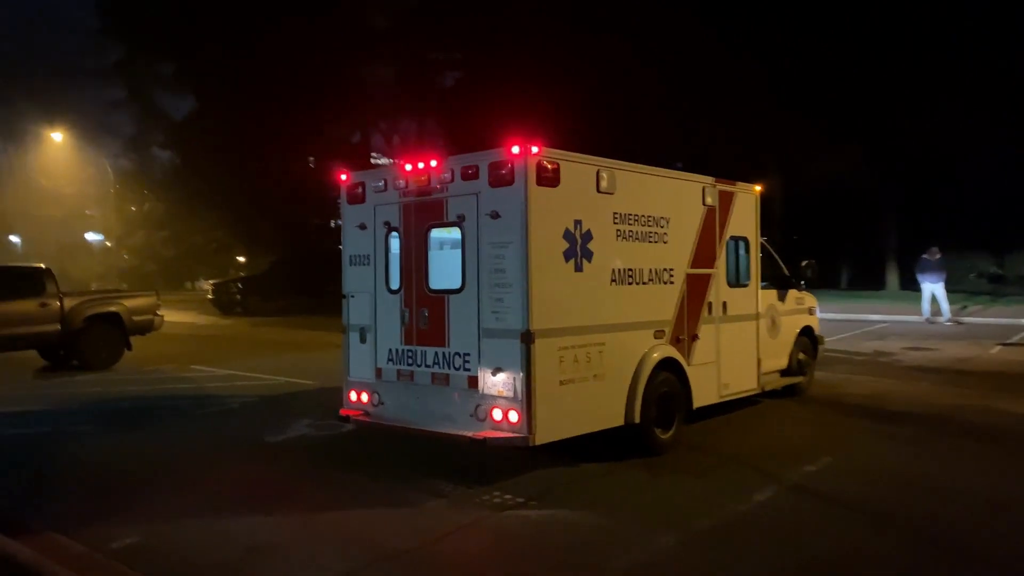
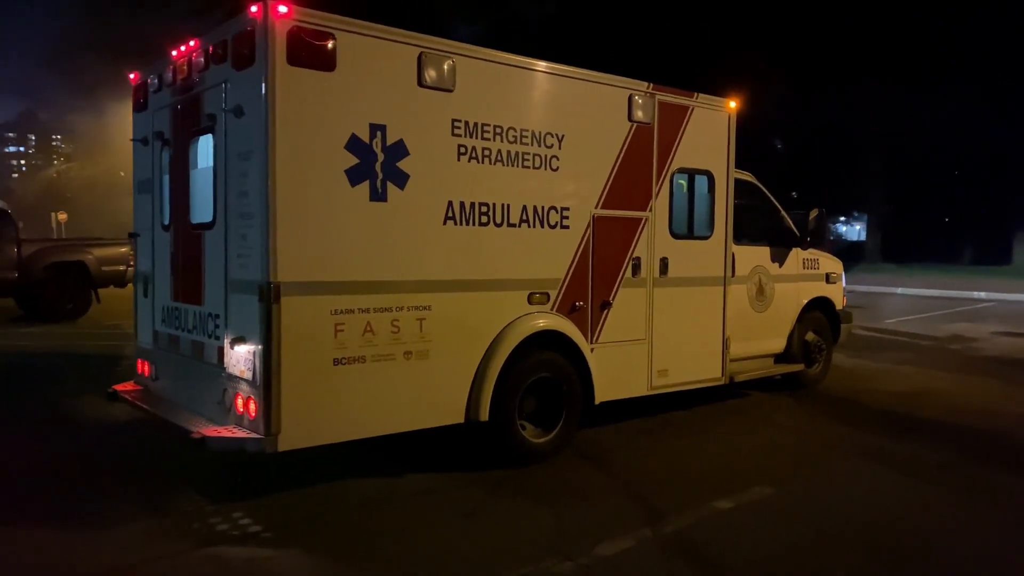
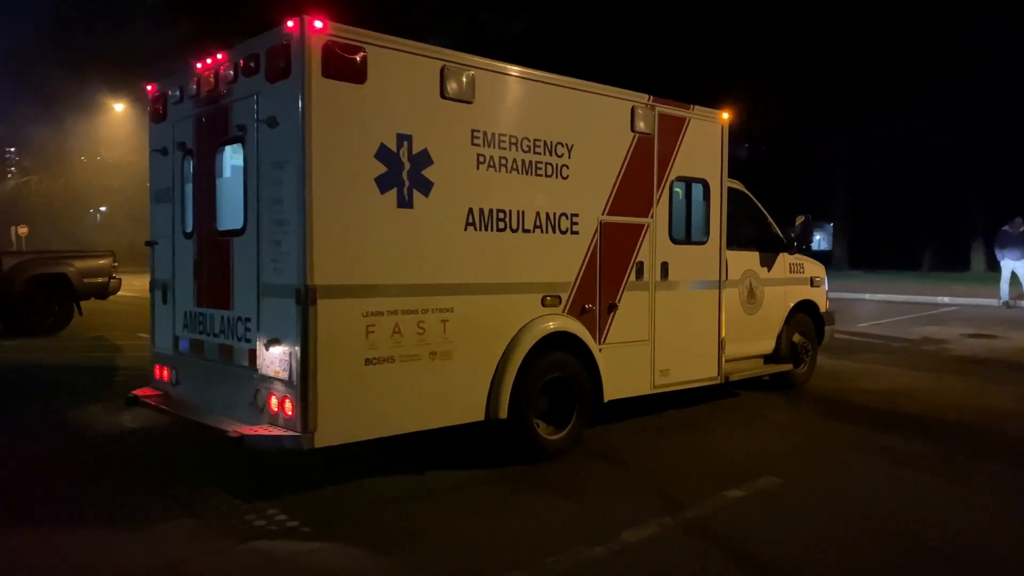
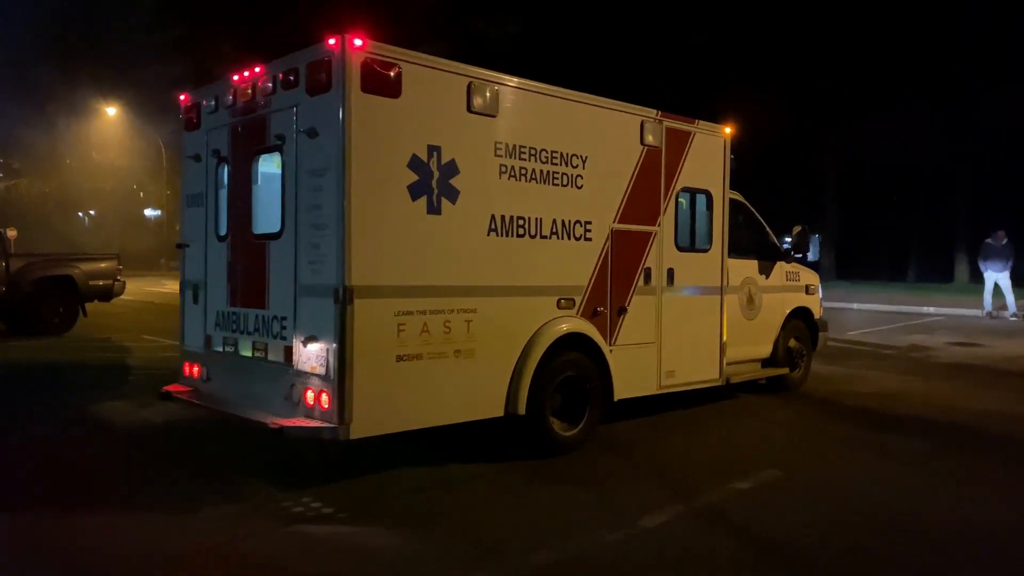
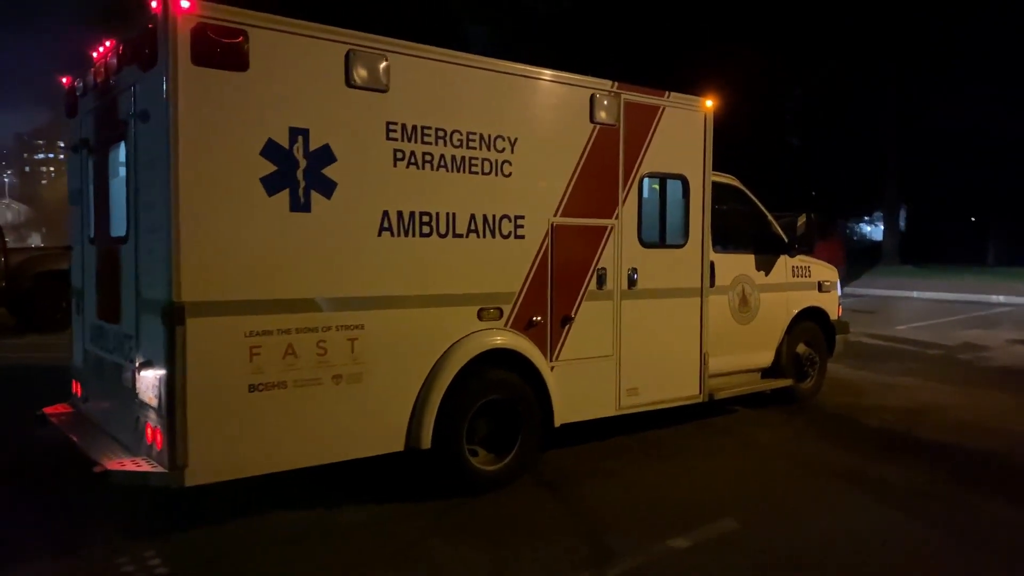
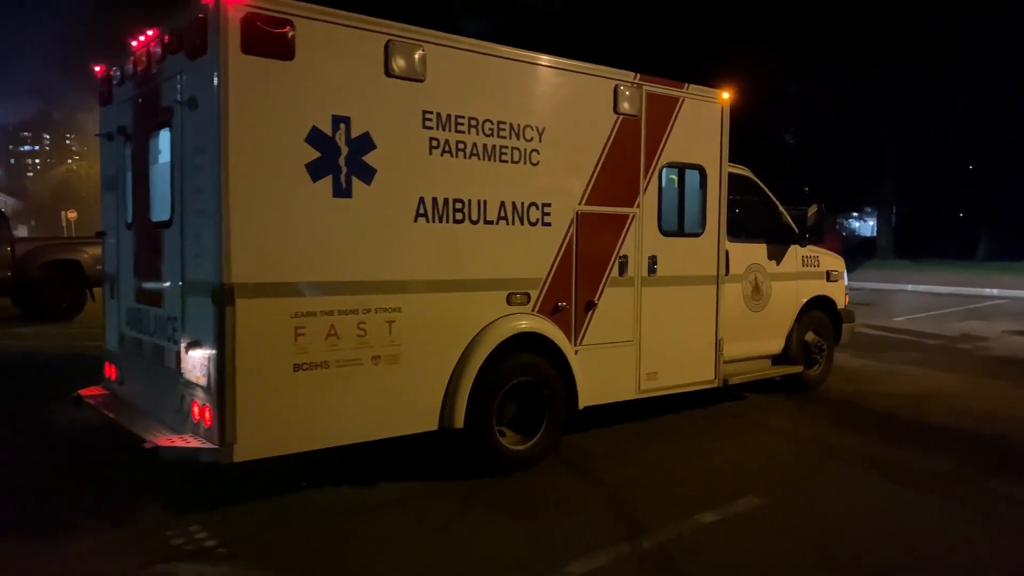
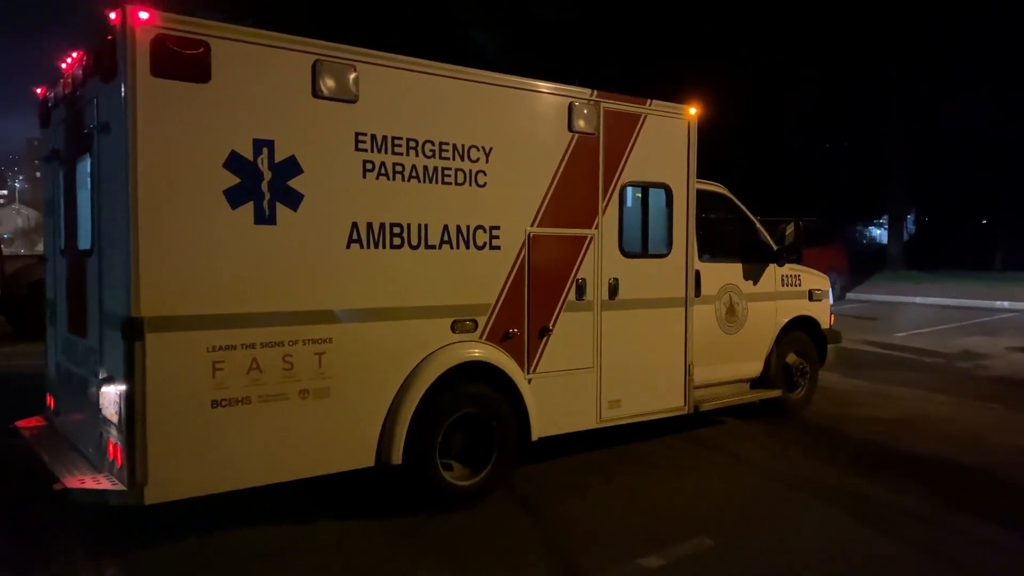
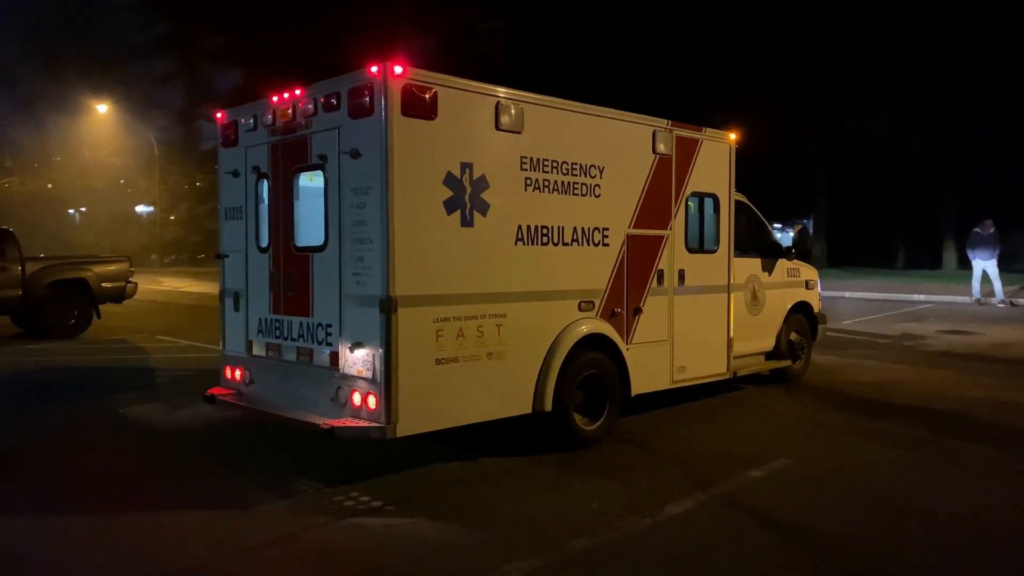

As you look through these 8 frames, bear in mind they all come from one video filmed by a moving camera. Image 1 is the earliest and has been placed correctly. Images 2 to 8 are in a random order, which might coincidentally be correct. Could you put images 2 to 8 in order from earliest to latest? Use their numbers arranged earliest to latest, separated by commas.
8, 4, 3, 2, 6, 5, 7
